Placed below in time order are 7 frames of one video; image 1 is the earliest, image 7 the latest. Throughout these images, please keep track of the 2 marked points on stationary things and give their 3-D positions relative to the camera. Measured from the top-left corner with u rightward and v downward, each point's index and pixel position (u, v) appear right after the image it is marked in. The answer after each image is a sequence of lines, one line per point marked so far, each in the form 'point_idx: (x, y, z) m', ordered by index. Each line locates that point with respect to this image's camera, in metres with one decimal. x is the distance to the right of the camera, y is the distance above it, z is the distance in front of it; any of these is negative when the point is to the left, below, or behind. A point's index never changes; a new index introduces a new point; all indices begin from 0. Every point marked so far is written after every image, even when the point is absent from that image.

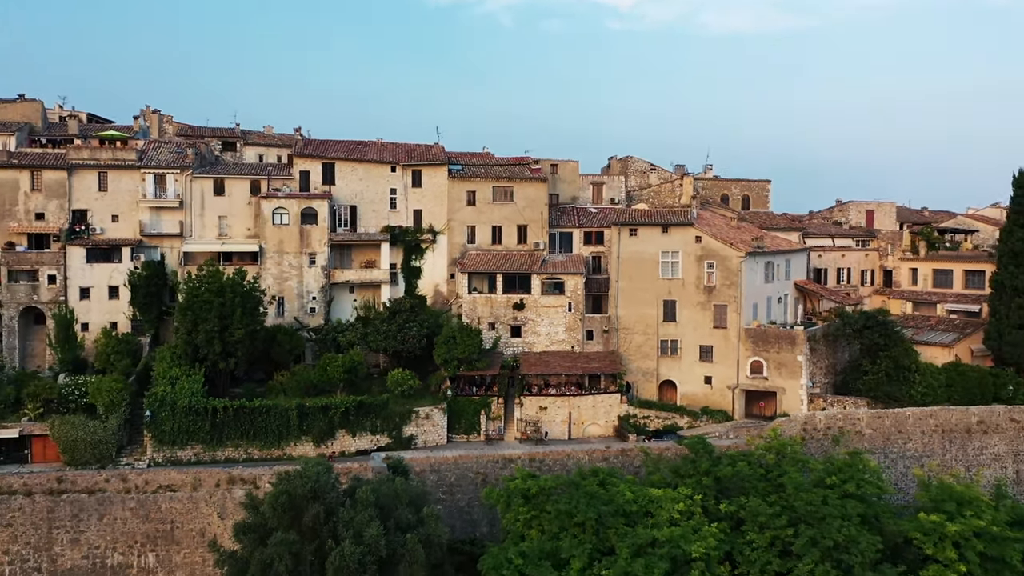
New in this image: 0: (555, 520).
0: (+0.9, -4.9, +16.0) m
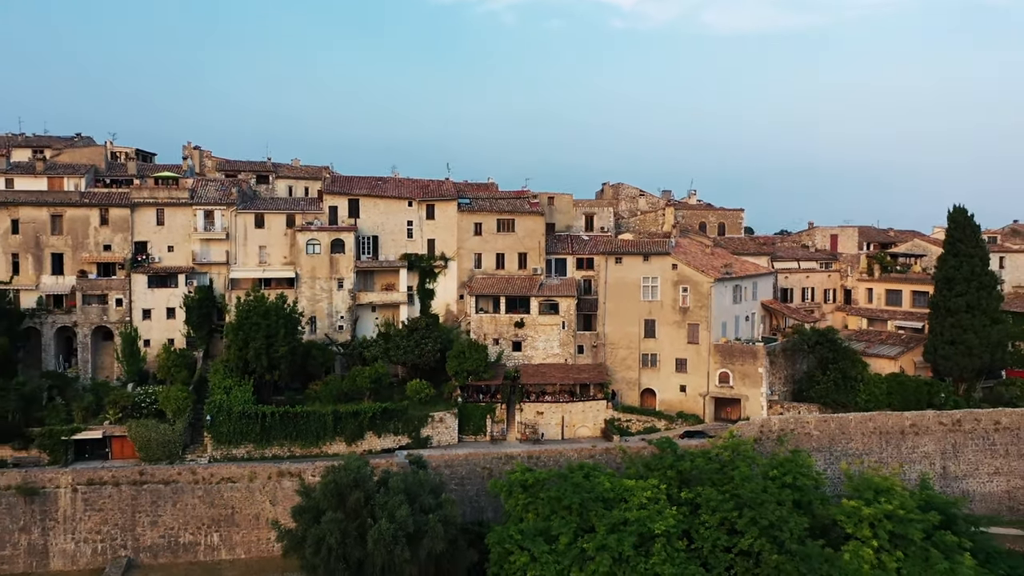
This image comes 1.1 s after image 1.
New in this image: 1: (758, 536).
0: (+0.9, -5.7, +19.8) m
1: (+6.1, -6.1, +18.6) m
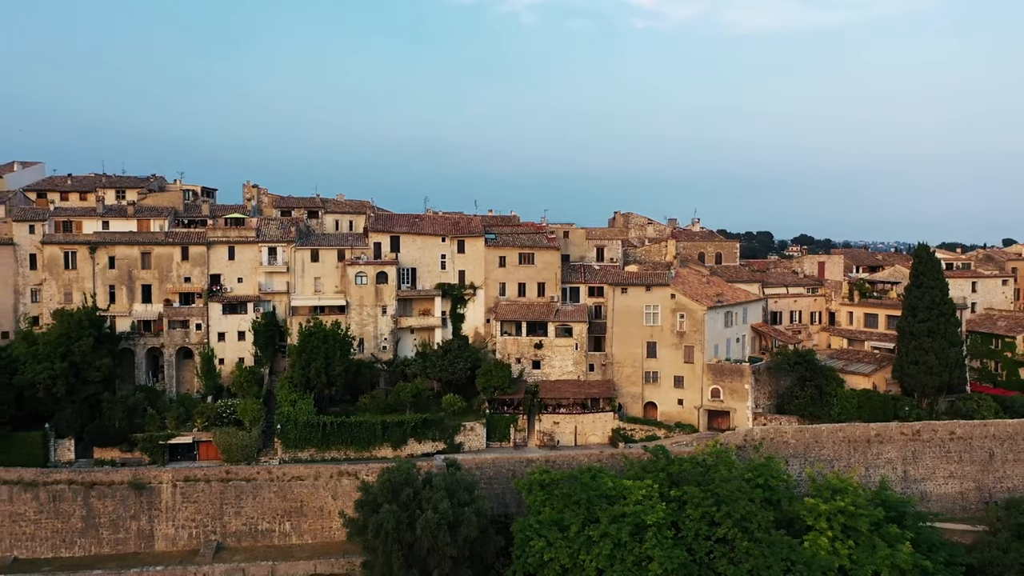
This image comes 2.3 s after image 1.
0: (+1.5, -6.8, +24.3) m
1: (+6.7, -7.2, +23.0) m
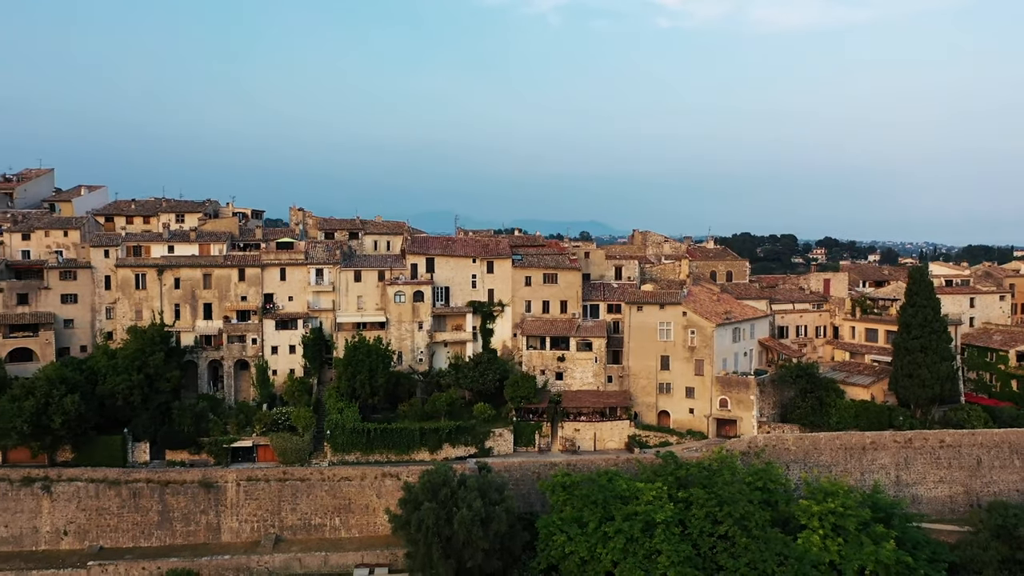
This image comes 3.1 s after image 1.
0: (+2.5, -7.7, +27.4) m
1: (+7.5, -8.1, +25.9) m
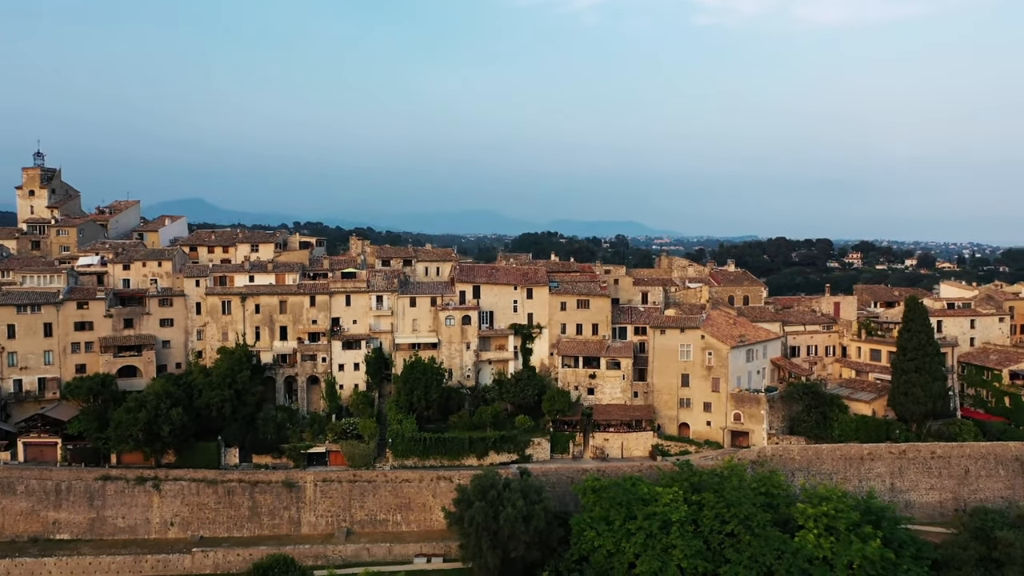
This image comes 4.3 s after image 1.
0: (+4.0, -9.0, +32.0) m
1: (+9.0, -9.4, +30.3) m
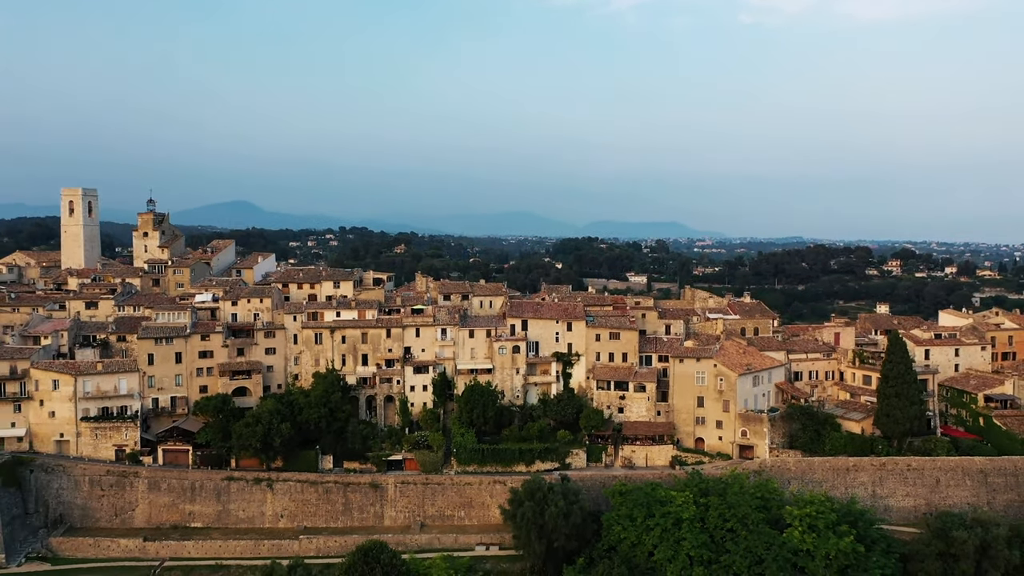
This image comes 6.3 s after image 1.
0: (+6.3, -11.3, +39.8) m
1: (+11.2, -11.7, +37.8) m
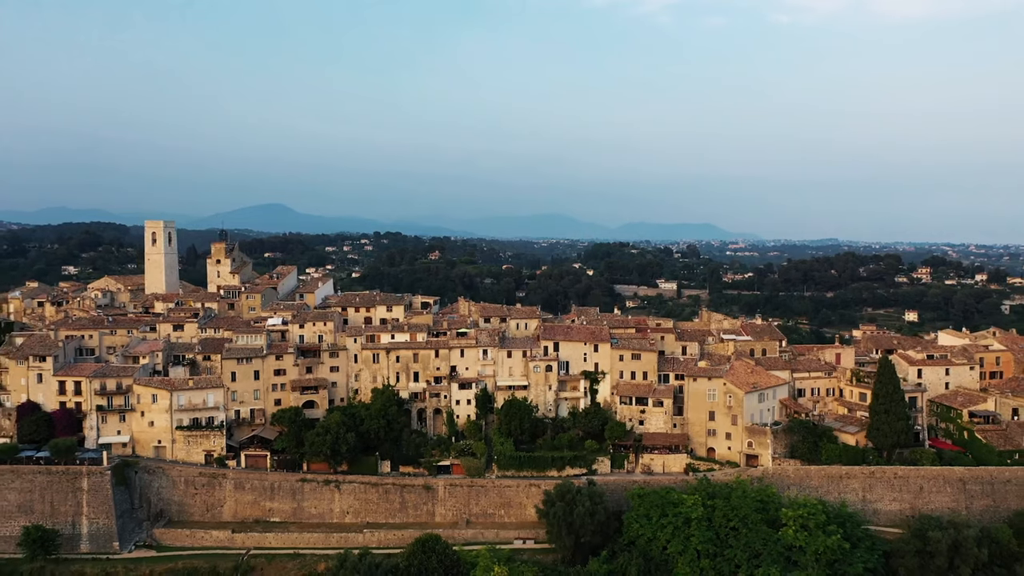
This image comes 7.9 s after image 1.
0: (+8.3, -13.2, +46.3) m
1: (+13.2, -13.6, +44.1) m
